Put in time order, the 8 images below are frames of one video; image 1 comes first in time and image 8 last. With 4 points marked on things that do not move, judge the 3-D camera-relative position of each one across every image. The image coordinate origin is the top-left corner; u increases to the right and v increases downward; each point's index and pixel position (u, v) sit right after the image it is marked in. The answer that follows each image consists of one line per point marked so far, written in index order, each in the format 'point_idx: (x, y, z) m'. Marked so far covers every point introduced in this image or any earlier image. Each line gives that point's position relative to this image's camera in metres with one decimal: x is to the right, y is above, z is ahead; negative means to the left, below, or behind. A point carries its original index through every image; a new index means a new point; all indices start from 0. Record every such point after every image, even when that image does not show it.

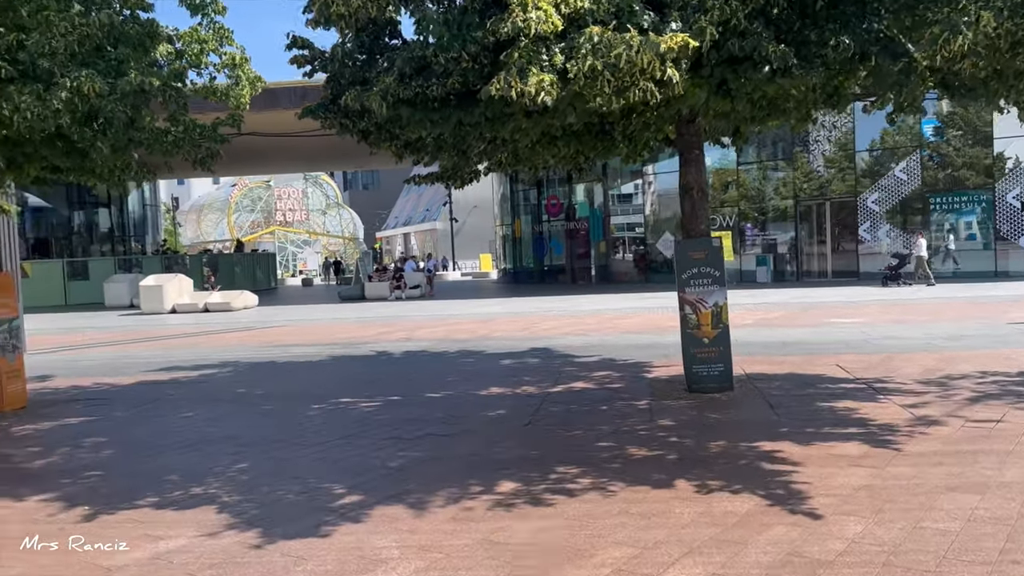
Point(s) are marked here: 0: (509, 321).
0: (-0.1, -0.7, +17.8) m
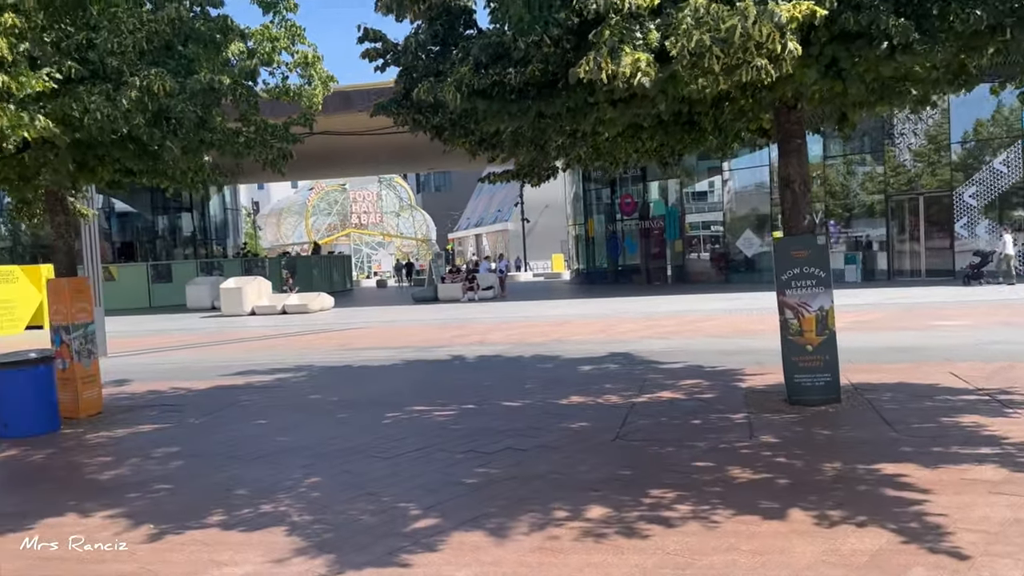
0: (+1.6, -0.7, +17.2) m
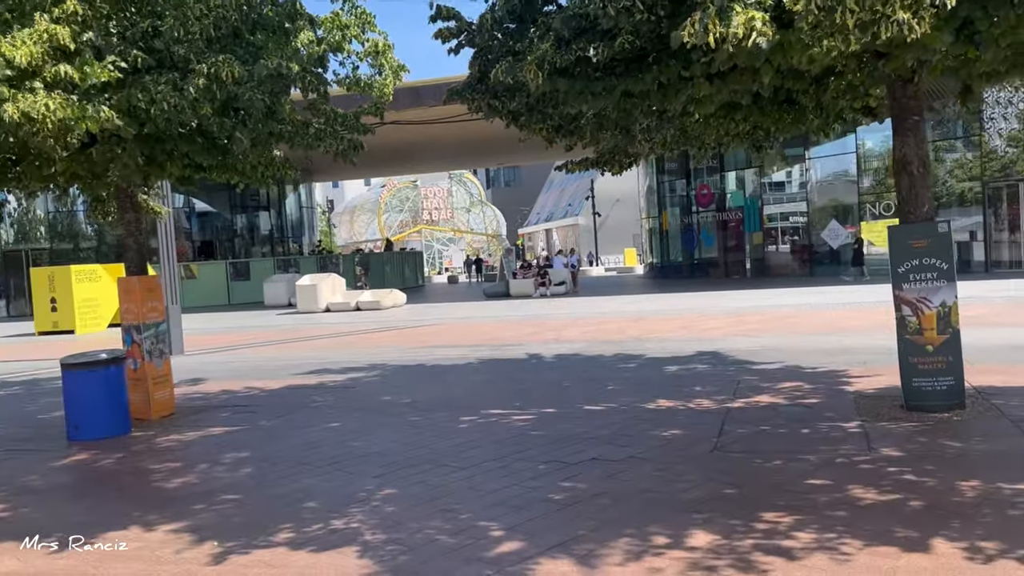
0: (+3.1, -0.6, +16.4) m
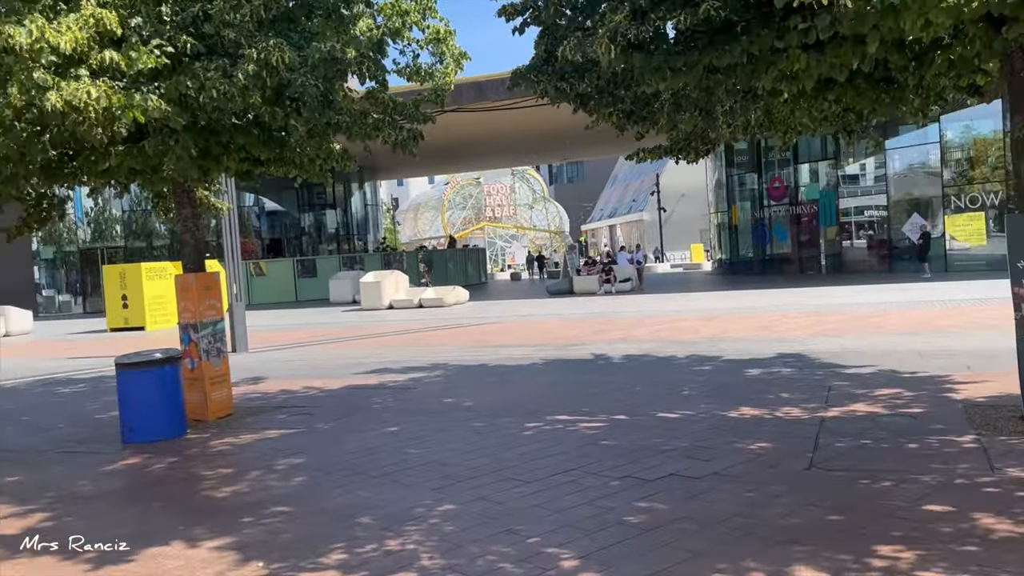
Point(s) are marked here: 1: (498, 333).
0: (+4.4, -0.6, +15.6) m
1: (-0.3, -0.9, +15.5) m
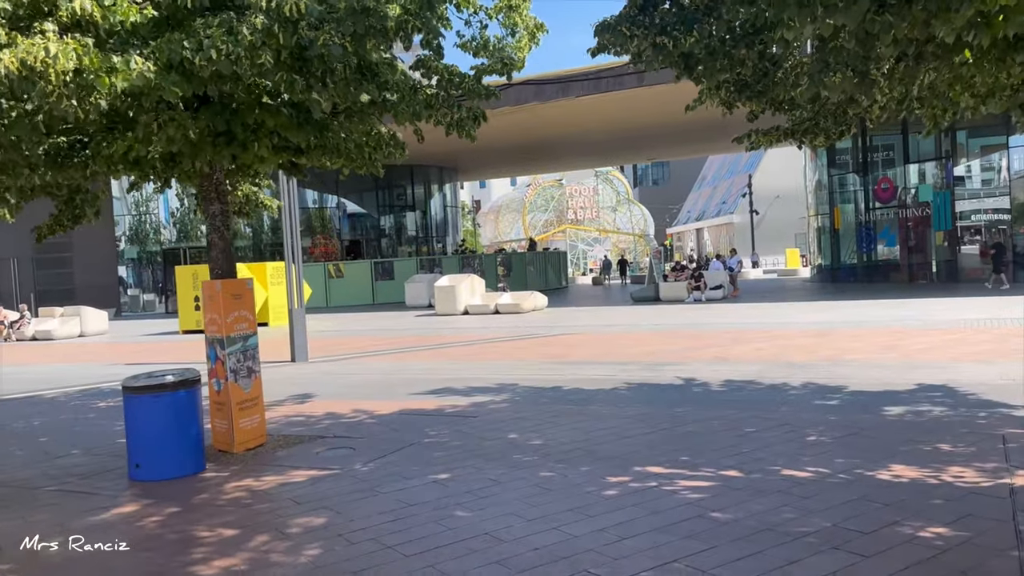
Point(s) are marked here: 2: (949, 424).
0: (+5.8, -0.8, +13.6) m
1: (+1.1, -1.0, +13.9) m
2: (+3.6, -1.1, +6.7) m
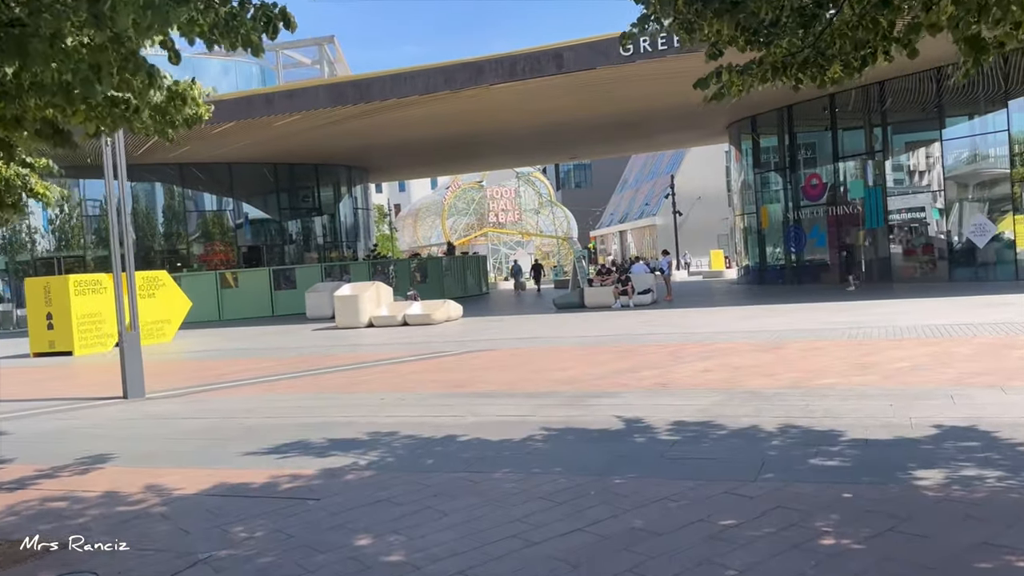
0: (+4.3, -0.9, +11.5) m
1: (-0.3, -1.1, +11.4) m
2: (+2.8, -1.2, +4.4) m
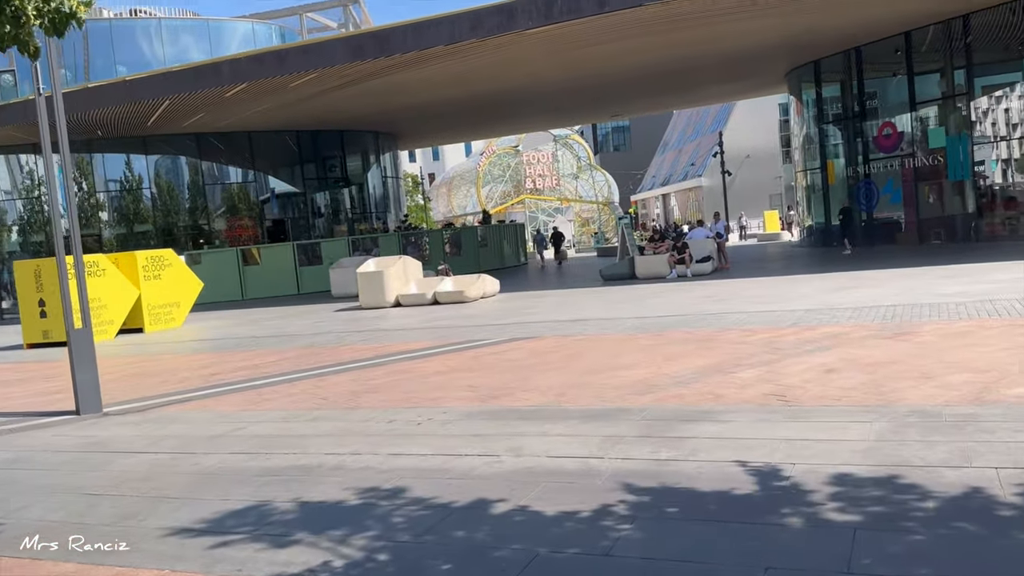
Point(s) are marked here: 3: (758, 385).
0: (+4.9, -0.5, +8.8) m
1: (+0.2, -0.9, +8.9) m
2: (+3.0, -1.1, +1.8) m
3: (+2.2, -0.8, +7.2) m
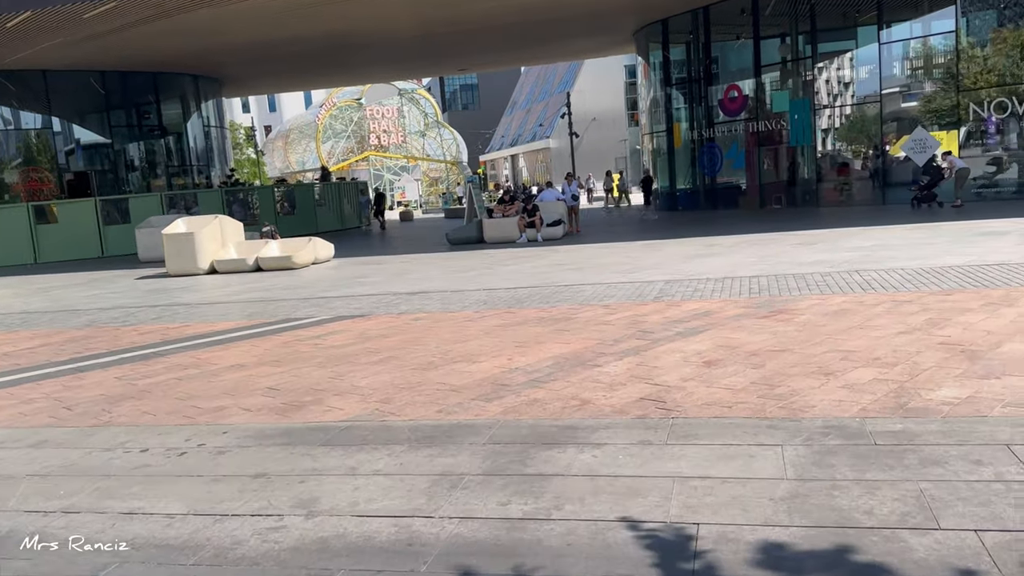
0: (+3.2, -0.2, +7.9) m
1: (-1.4, -0.6, +7.2) m
2: (+2.7, -1.2, +0.7) m
3: (+0.8, -0.7, +5.9) m
